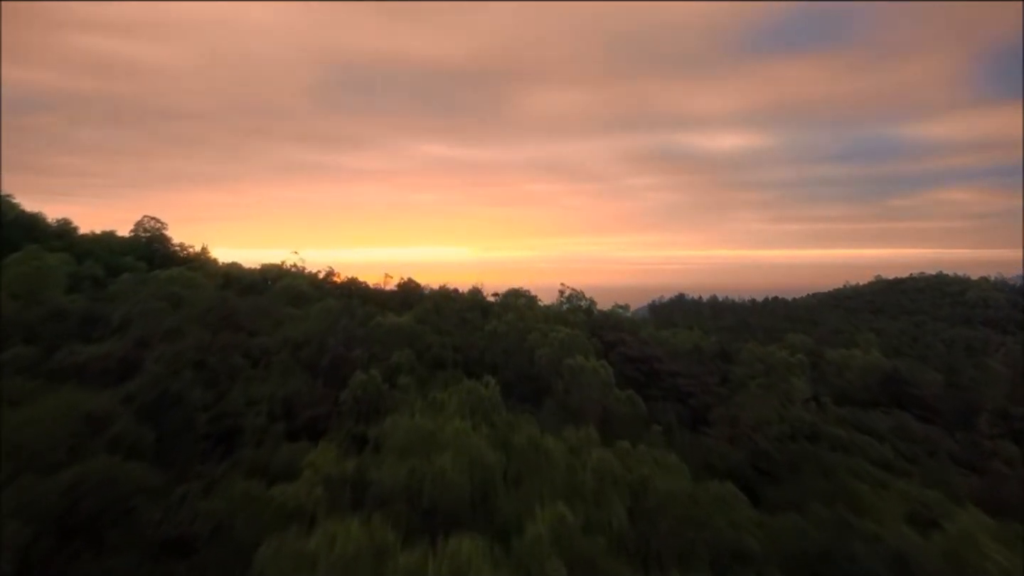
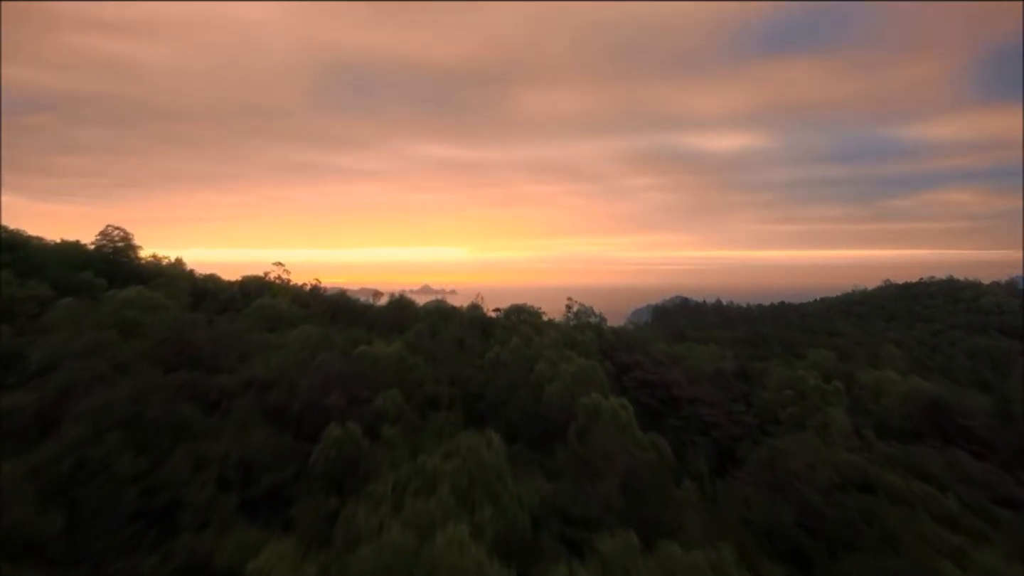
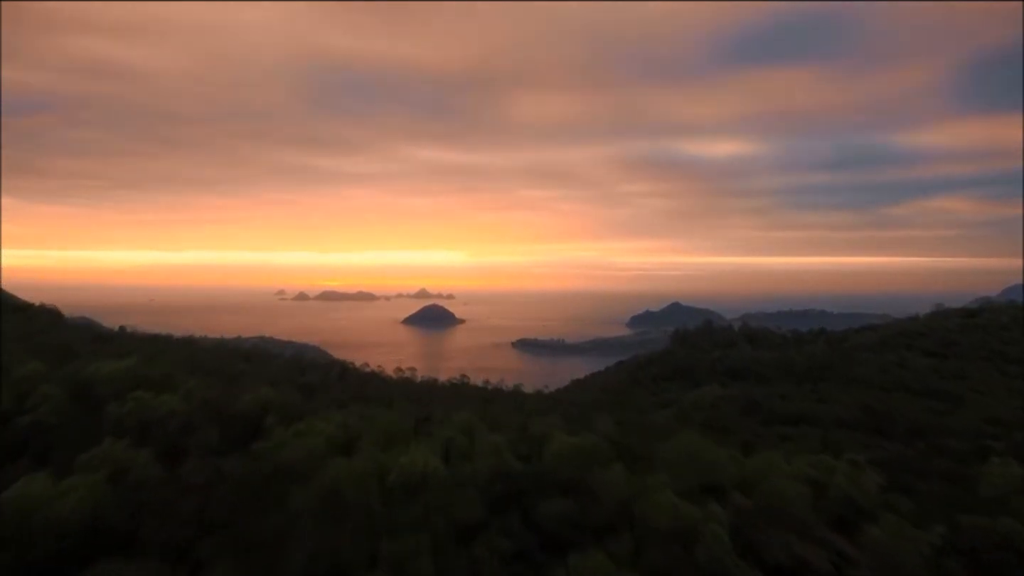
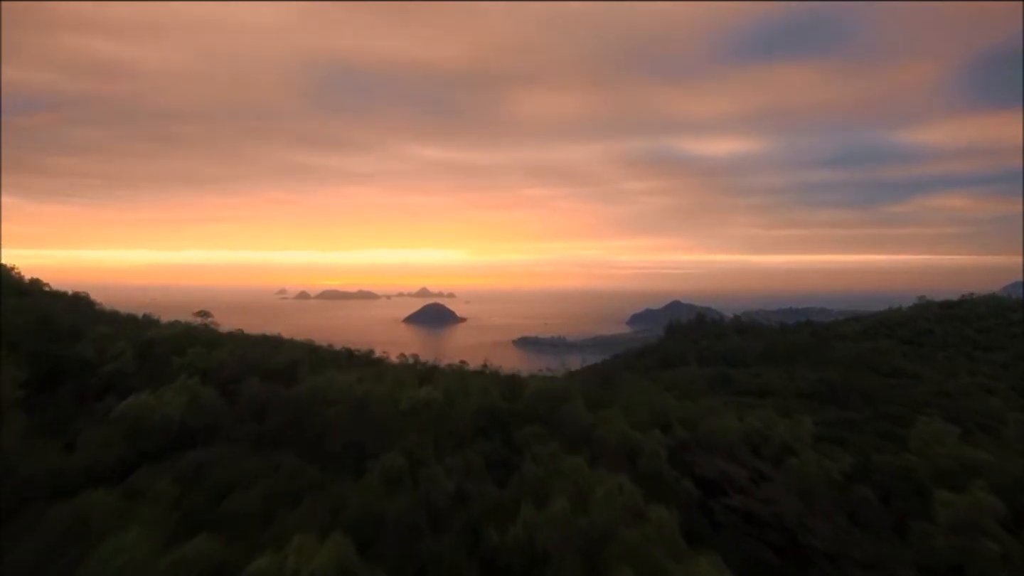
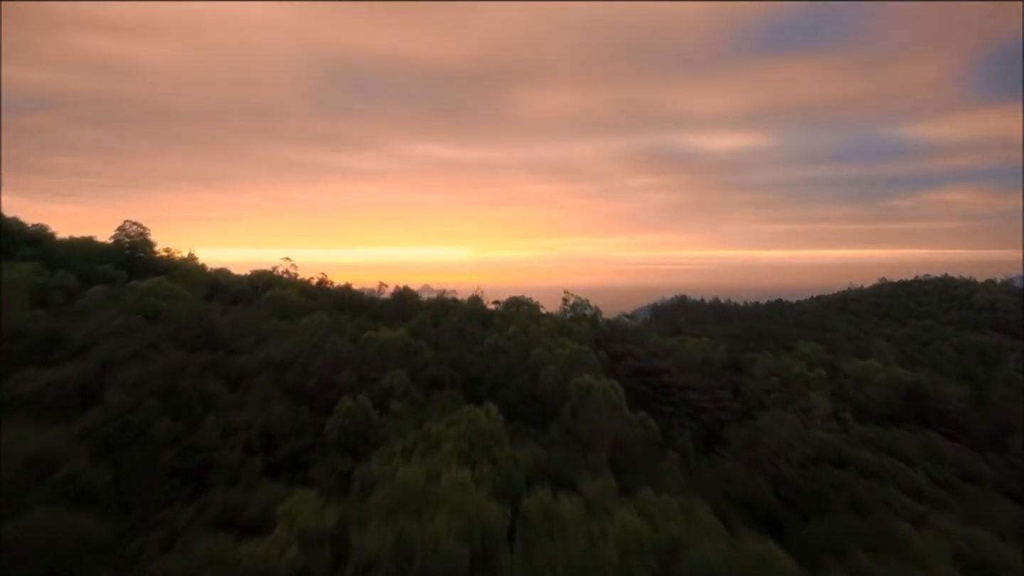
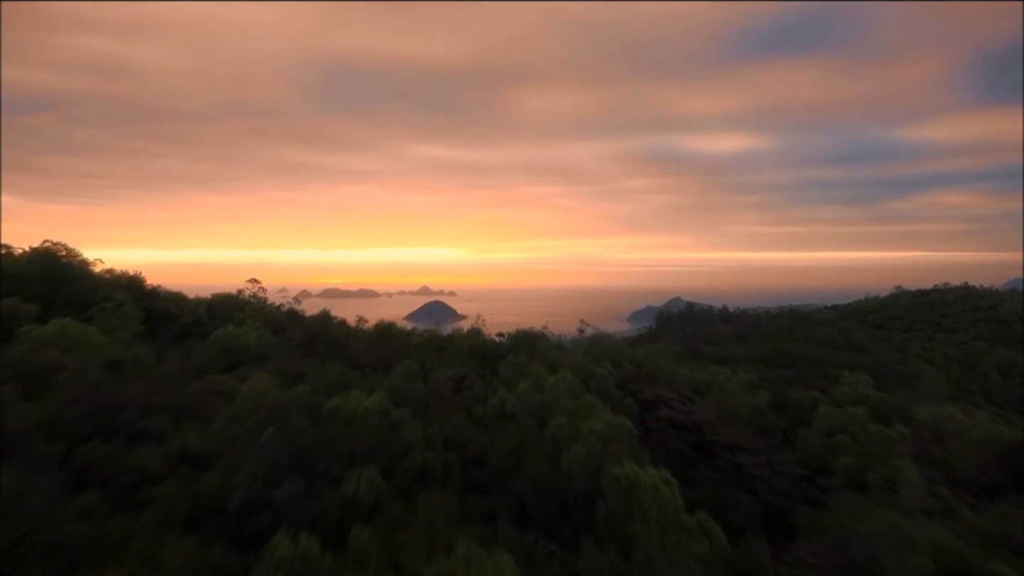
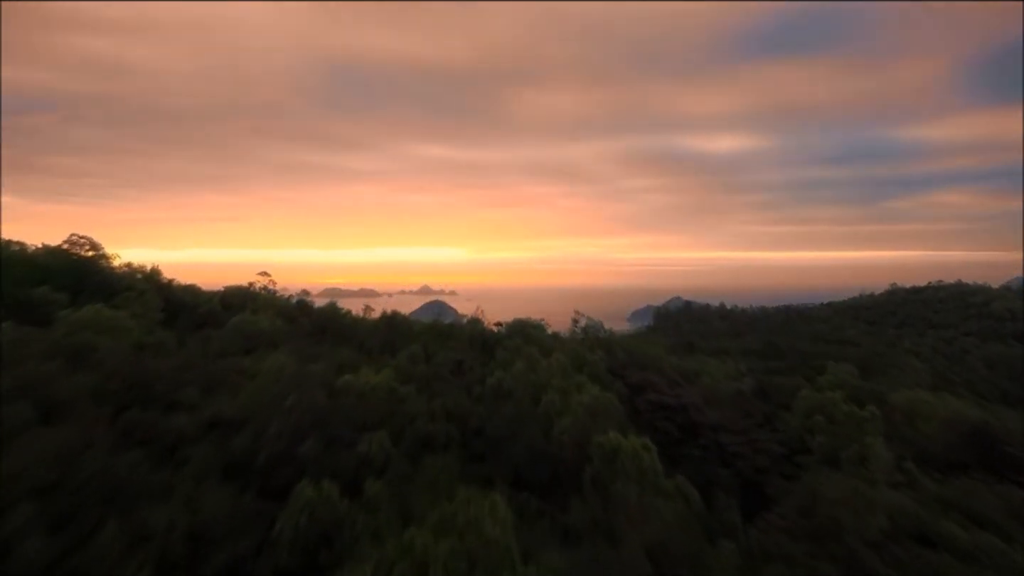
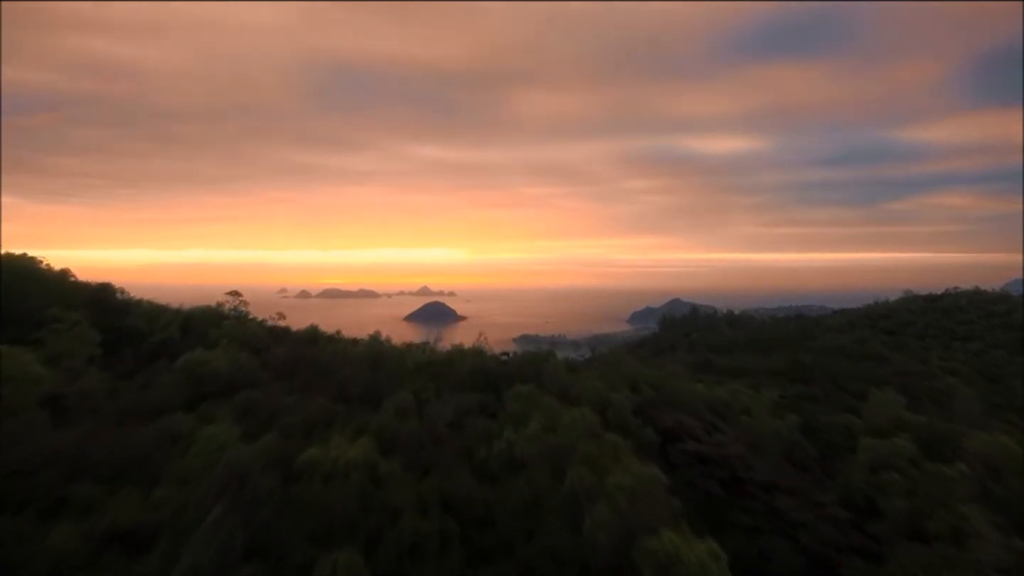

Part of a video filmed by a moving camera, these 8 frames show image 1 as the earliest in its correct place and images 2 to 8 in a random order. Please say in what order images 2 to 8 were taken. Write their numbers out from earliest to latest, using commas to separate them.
5, 2, 7, 6, 8, 4, 3
